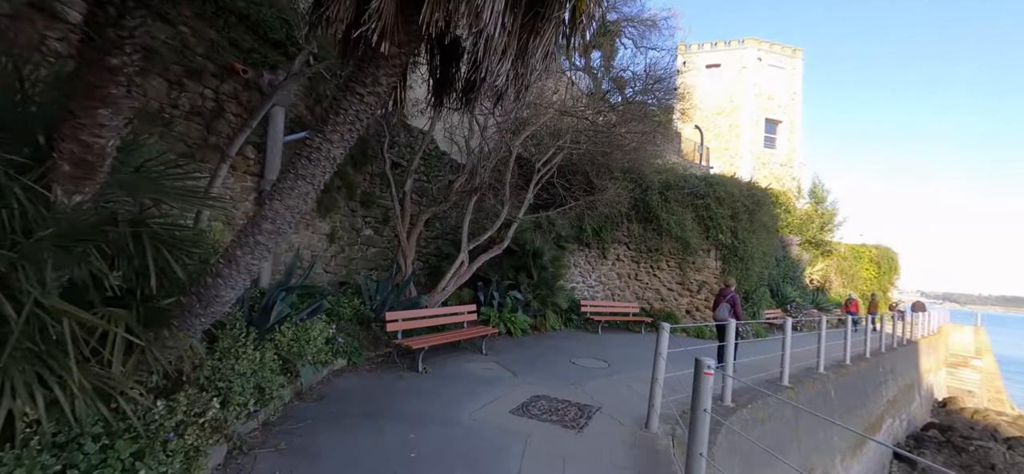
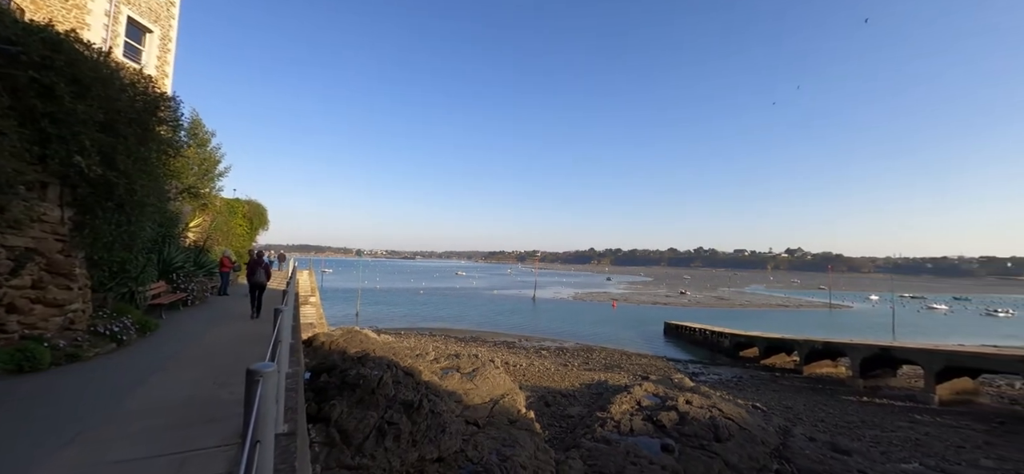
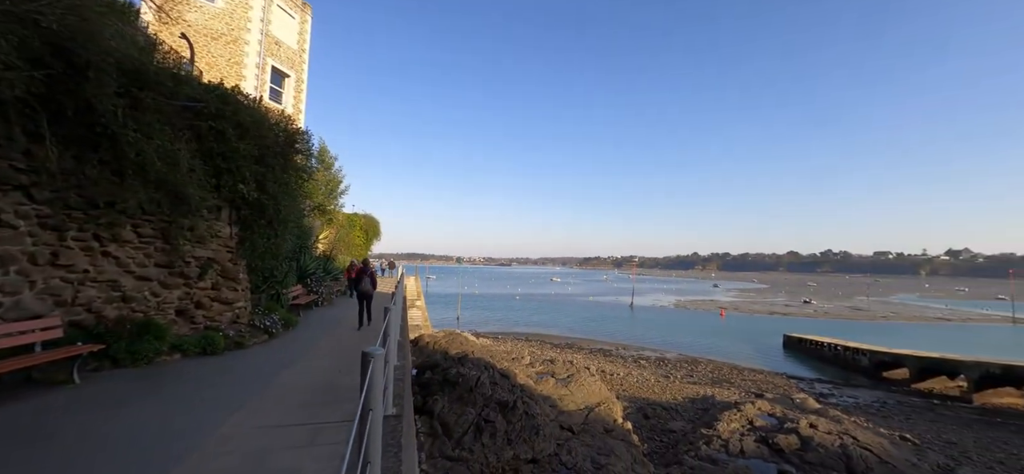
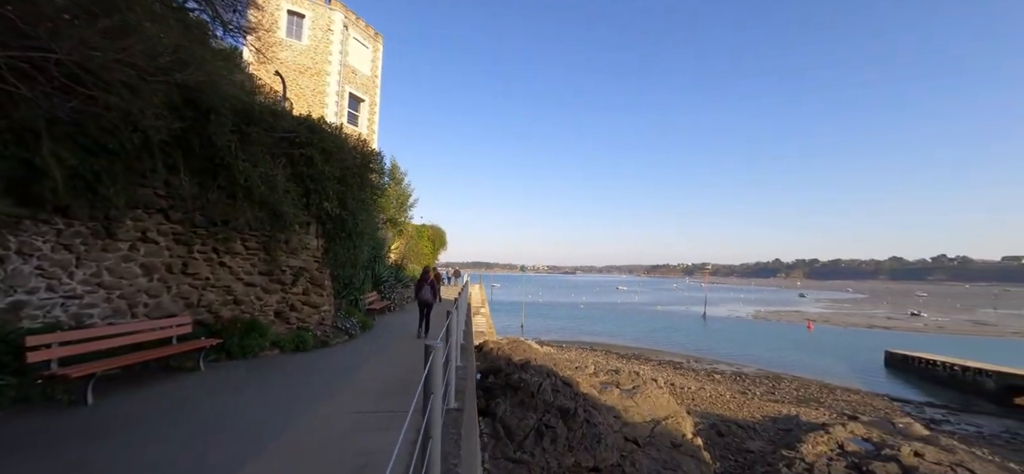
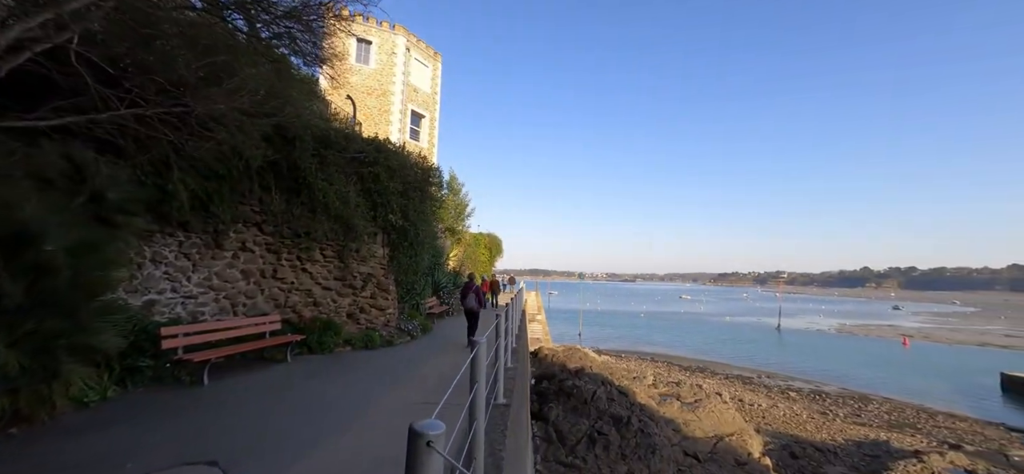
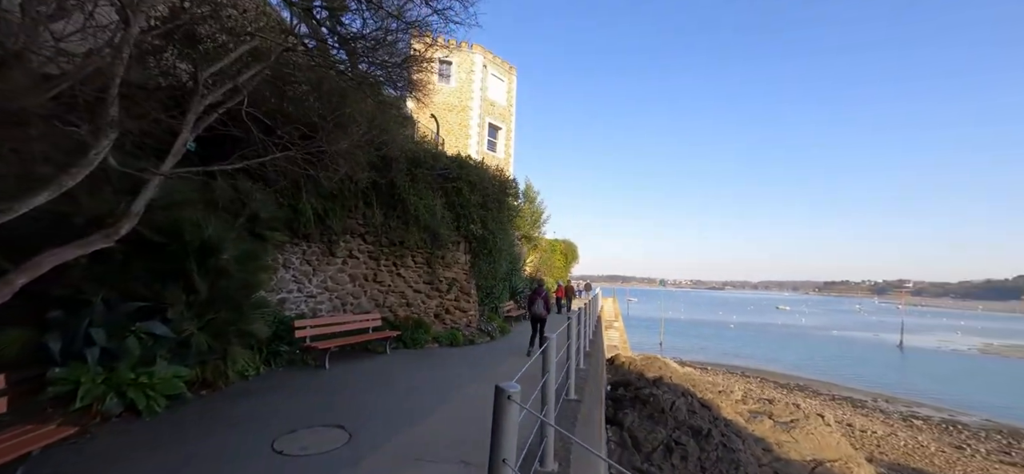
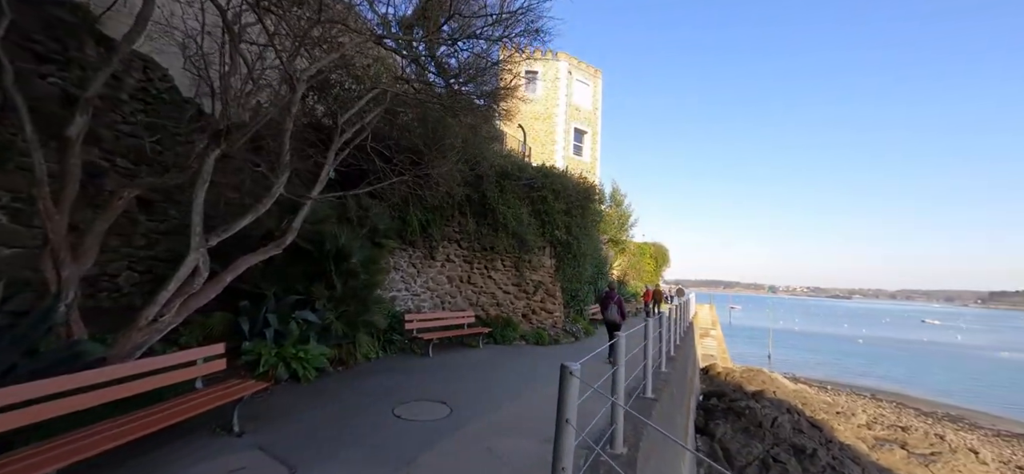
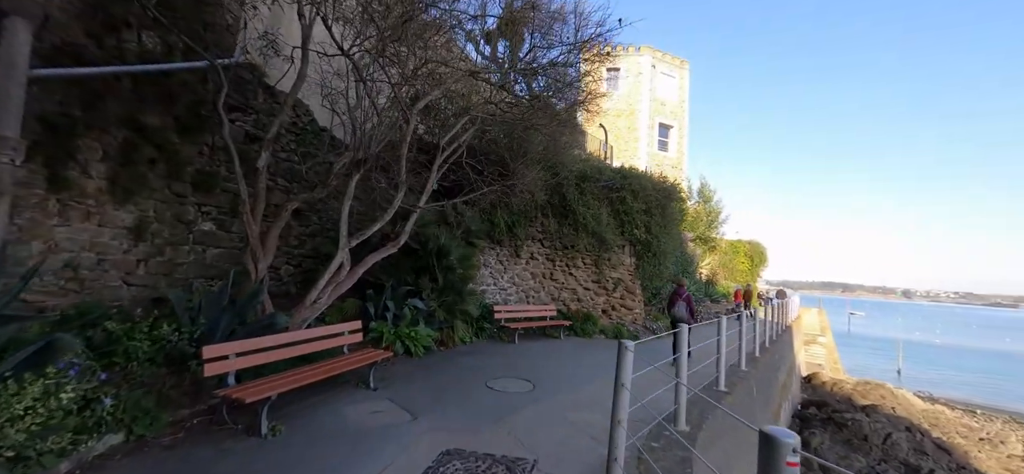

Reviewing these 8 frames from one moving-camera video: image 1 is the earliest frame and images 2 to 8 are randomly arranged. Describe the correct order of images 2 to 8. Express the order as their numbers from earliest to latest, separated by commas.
8, 7, 6, 5, 4, 3, 2
